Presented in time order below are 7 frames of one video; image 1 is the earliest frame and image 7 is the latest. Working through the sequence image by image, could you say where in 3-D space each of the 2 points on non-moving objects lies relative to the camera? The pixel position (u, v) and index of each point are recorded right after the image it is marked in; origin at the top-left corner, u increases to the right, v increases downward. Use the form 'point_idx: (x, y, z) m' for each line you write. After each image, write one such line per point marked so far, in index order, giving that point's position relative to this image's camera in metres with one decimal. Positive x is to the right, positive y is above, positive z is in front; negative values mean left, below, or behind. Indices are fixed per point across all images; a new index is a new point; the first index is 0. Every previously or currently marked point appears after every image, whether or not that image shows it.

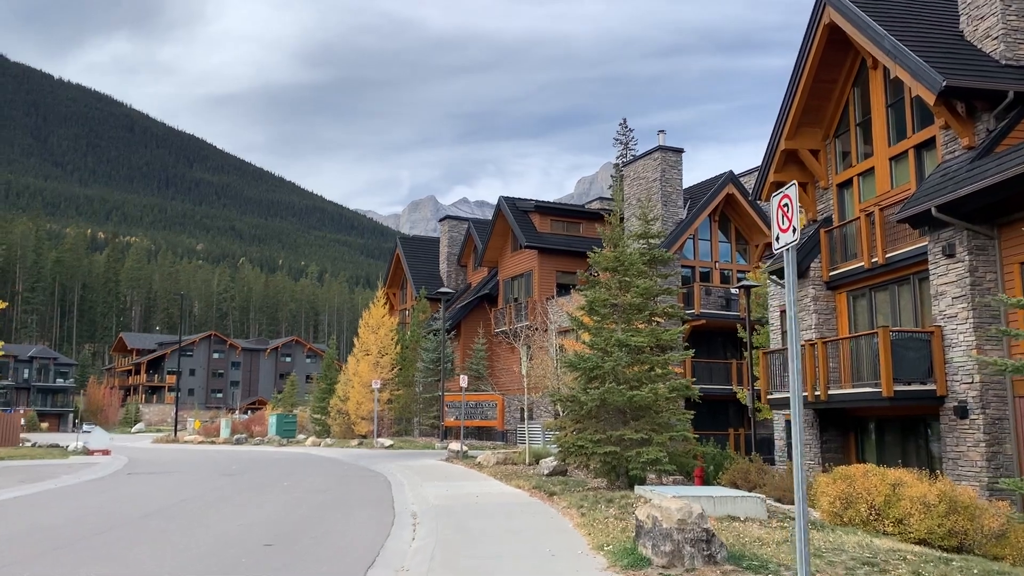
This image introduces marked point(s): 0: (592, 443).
0: (+1.0, -2.1, +11.8) m
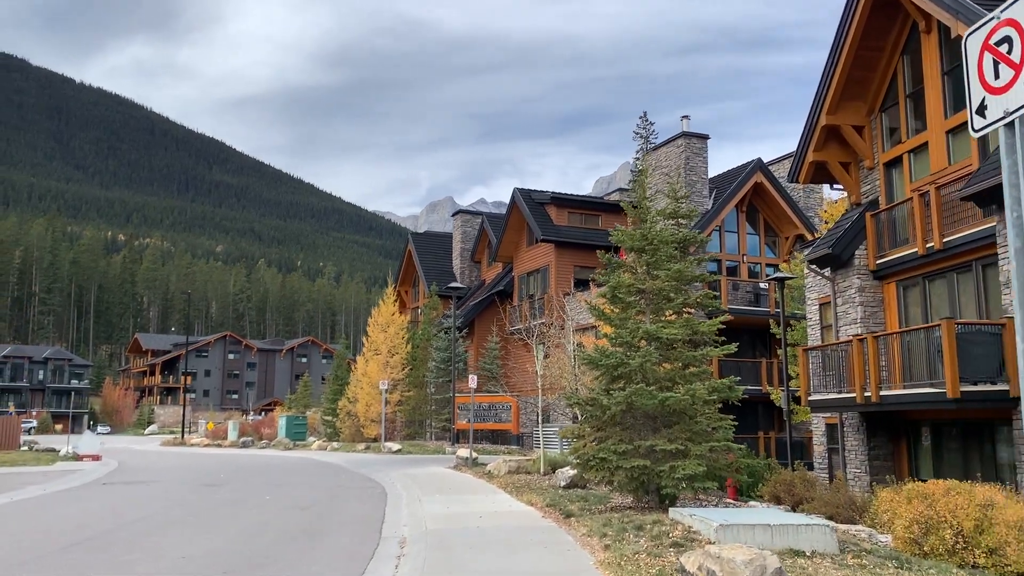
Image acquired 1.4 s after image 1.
0: (+1.2, -1.9, +9.9) m
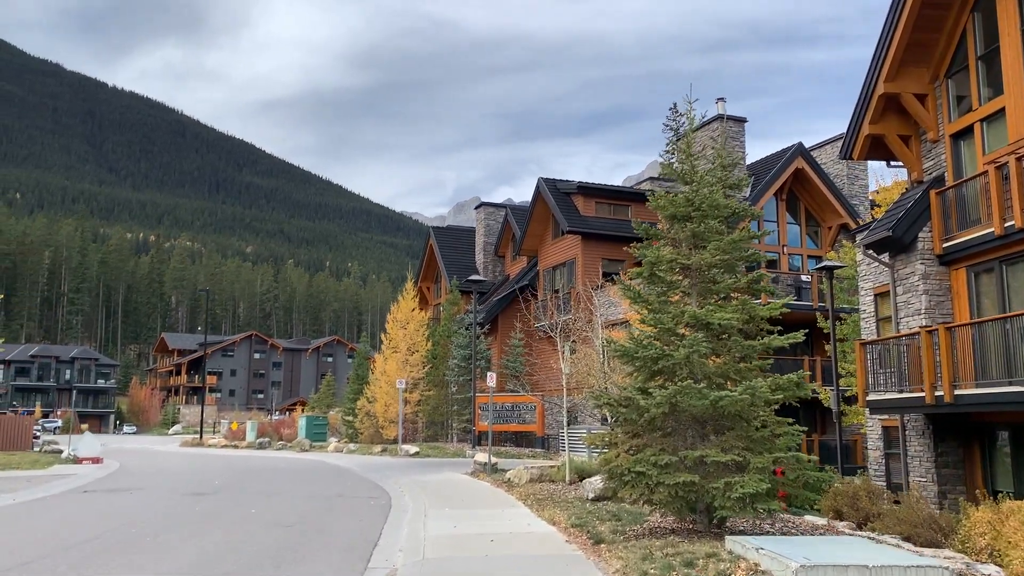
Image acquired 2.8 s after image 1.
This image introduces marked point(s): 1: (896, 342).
0: (+1.3, -1.7, +8.0) m
1: (+7.2, -1.0, +16.4) m
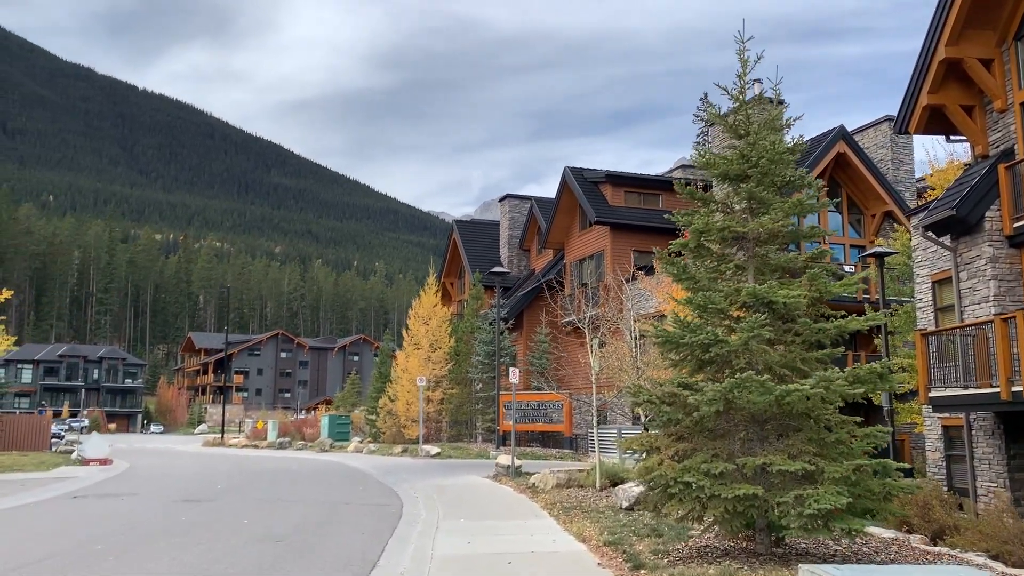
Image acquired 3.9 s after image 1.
0: (+1.5, -1.4, +6.6) m
1: (+7.6, -0.8, +14.7) m
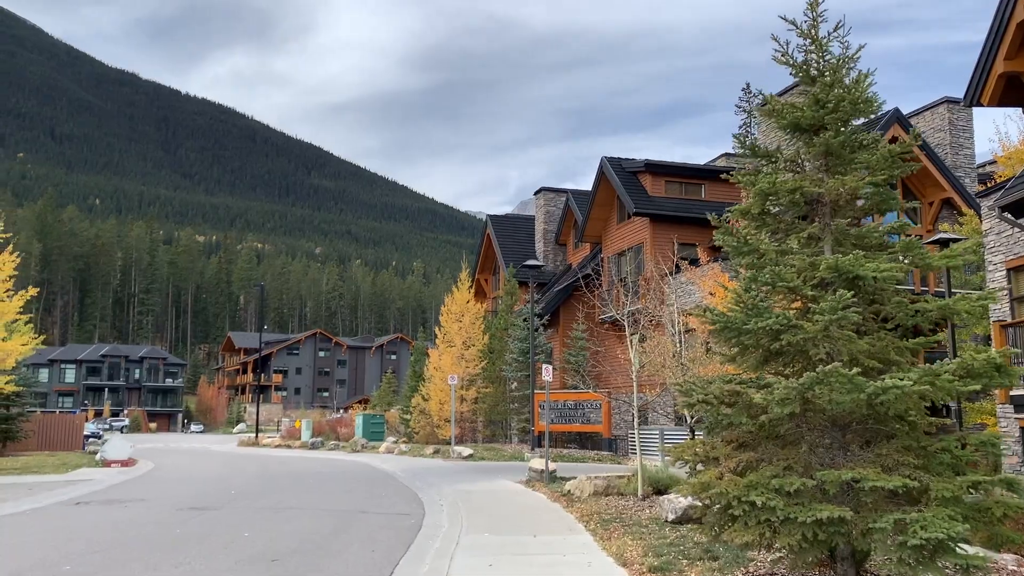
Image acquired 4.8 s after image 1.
0: (+1.6, -1.3, +5.3) m
1: (+8.1, -0.5, +13.2) m
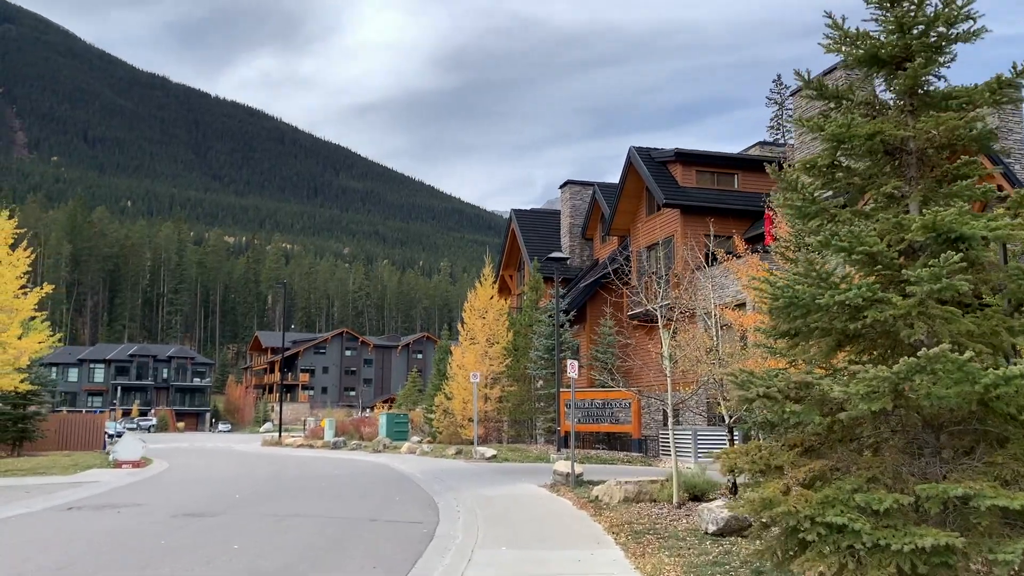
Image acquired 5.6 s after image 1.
0: (+1.7, -1.1, +4.2) m
1: (+8.4, -0.3, +11.8) m
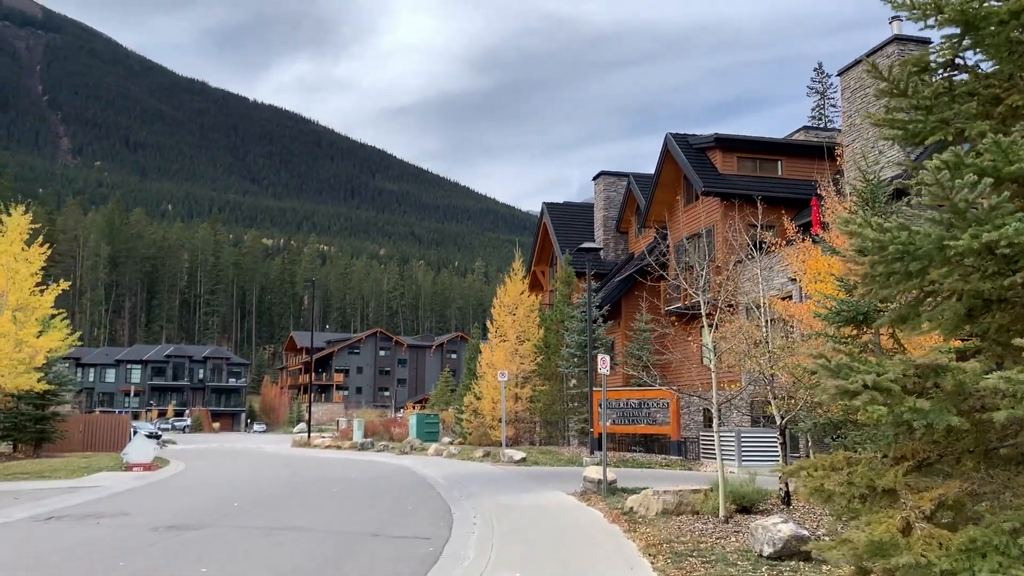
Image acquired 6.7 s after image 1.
0: (+1.6, -0.9, +2.8) m
1: (+8.6, -0.1, +10.1) m
